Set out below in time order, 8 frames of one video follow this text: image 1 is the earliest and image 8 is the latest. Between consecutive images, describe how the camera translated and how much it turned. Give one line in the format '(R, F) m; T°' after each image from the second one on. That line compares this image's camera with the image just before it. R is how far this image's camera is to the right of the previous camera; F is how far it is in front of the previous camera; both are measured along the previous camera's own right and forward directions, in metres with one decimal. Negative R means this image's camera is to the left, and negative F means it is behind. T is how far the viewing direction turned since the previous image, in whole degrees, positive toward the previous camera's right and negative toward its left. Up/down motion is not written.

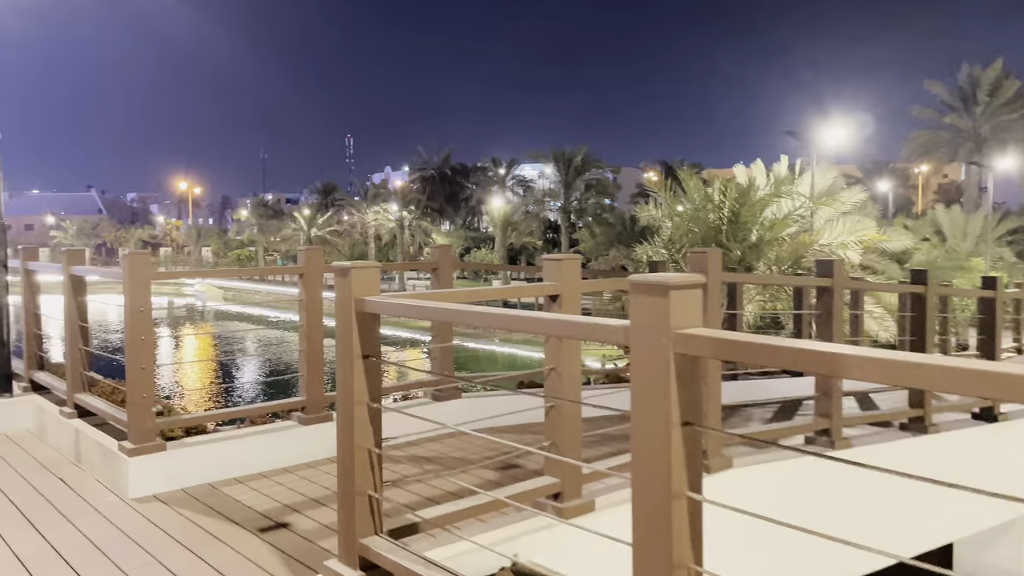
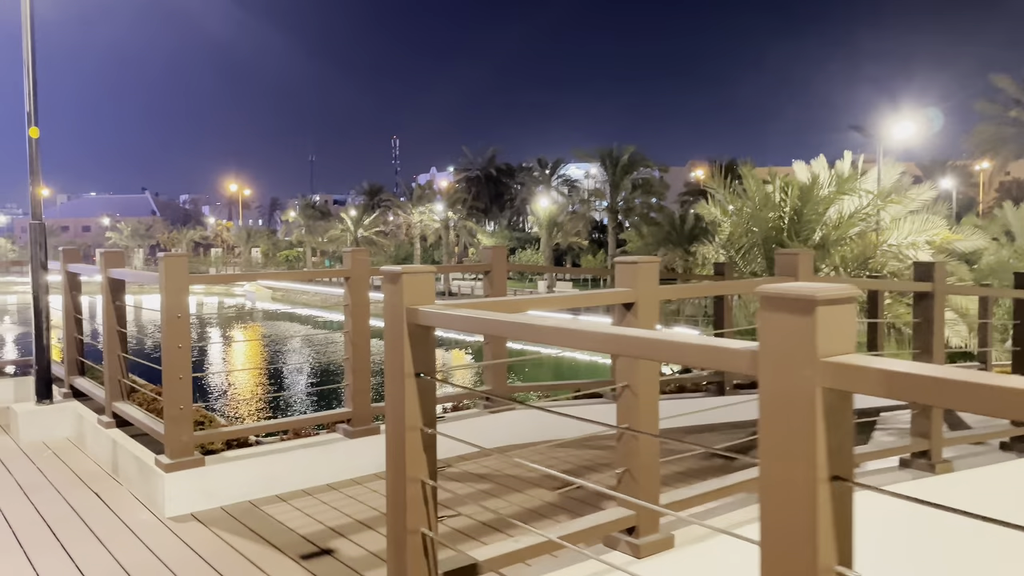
(-0.1, +0.3) m; -3°
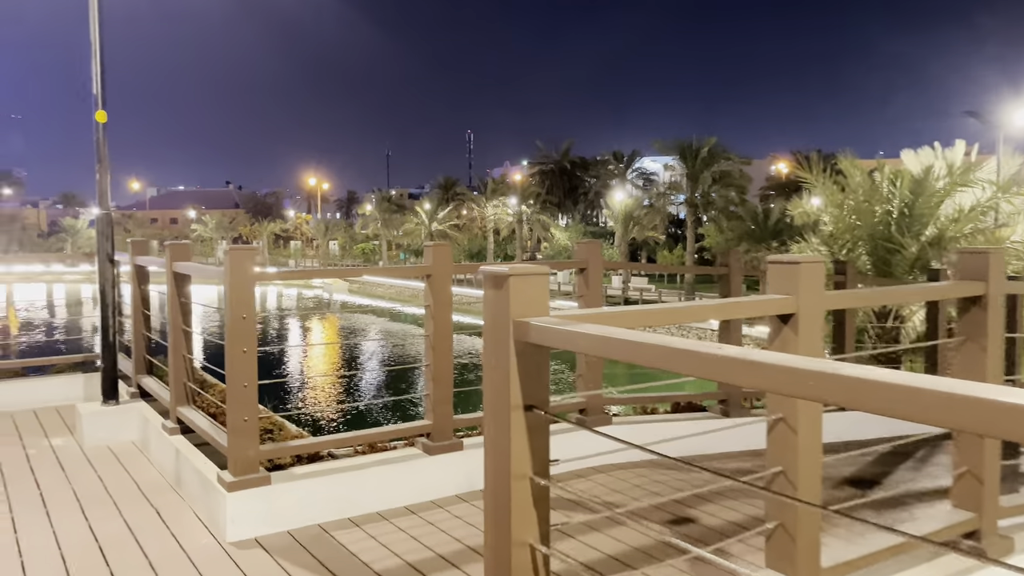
(-0.1, +0.4) m; -5°
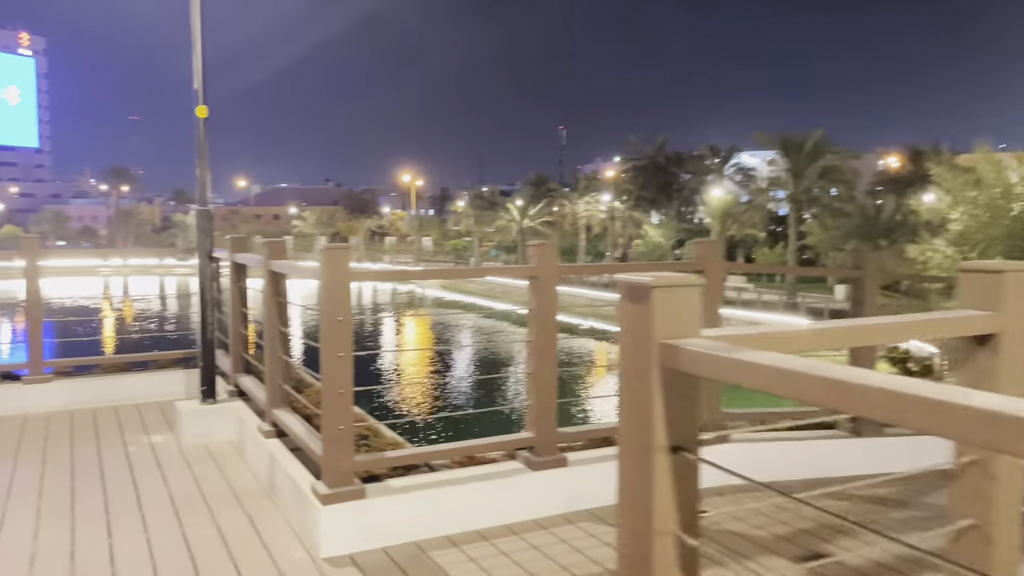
(-0.1, +0.2) m; -6°
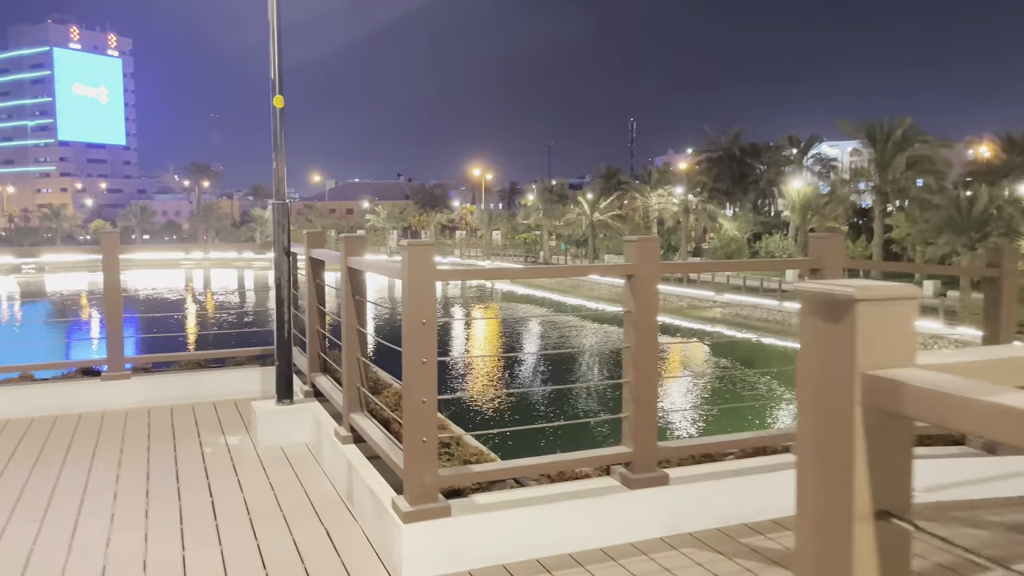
(-0.1, +0.3) m; -5°
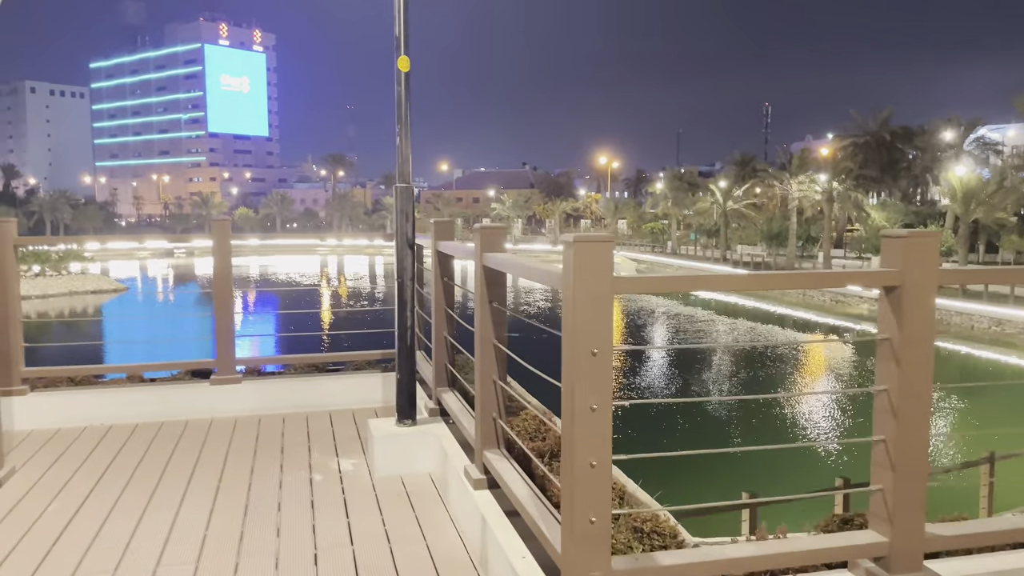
(-0.2, +0.8) m; -9°
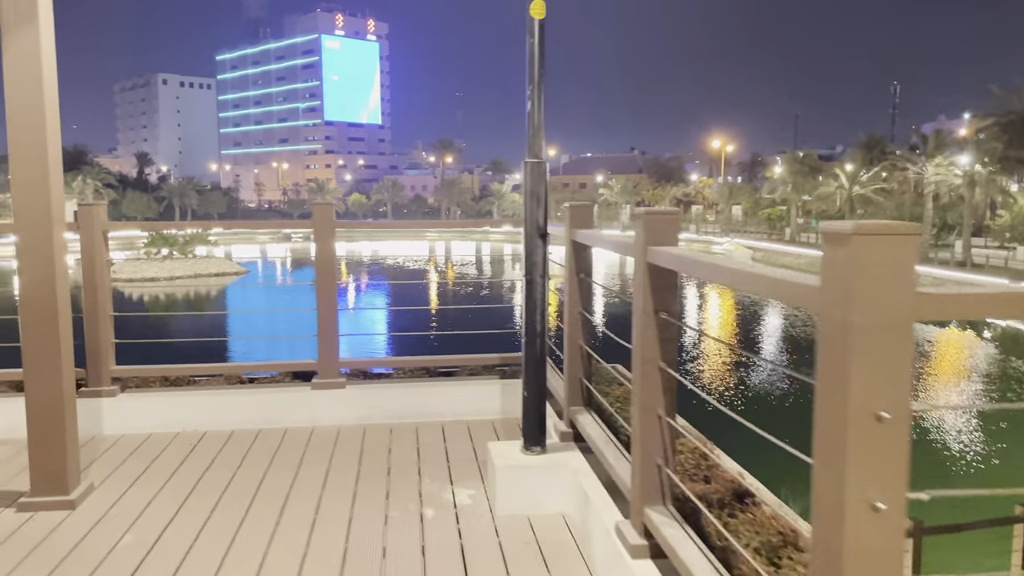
(-0.2, +0.6) m; -8°
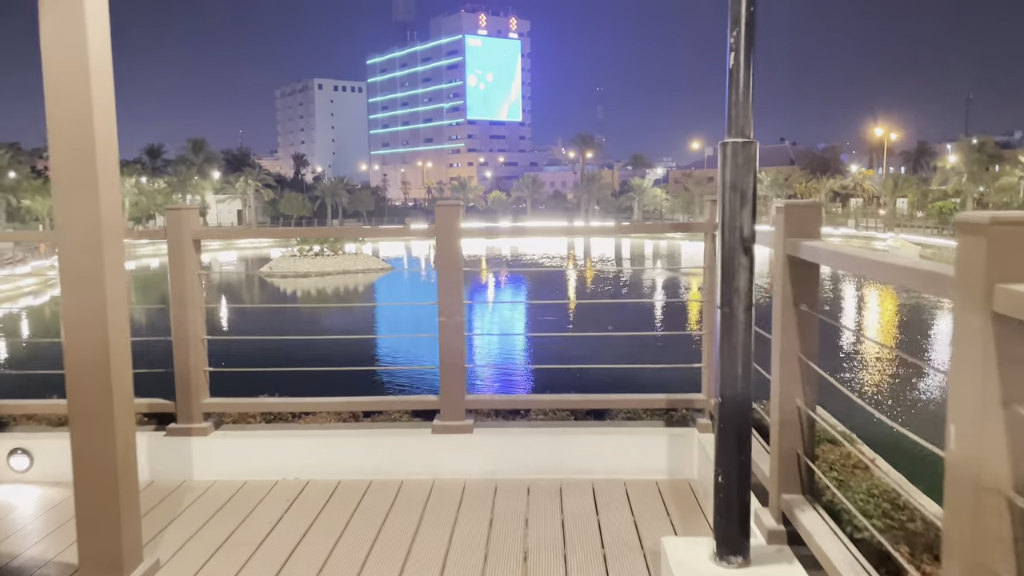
(-0.1, +0.8) m; -10°
